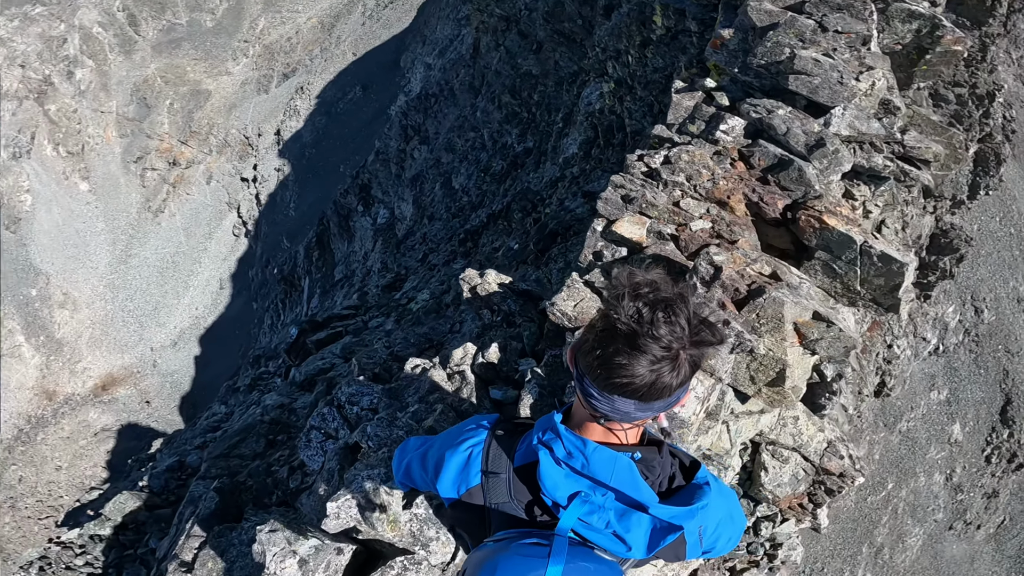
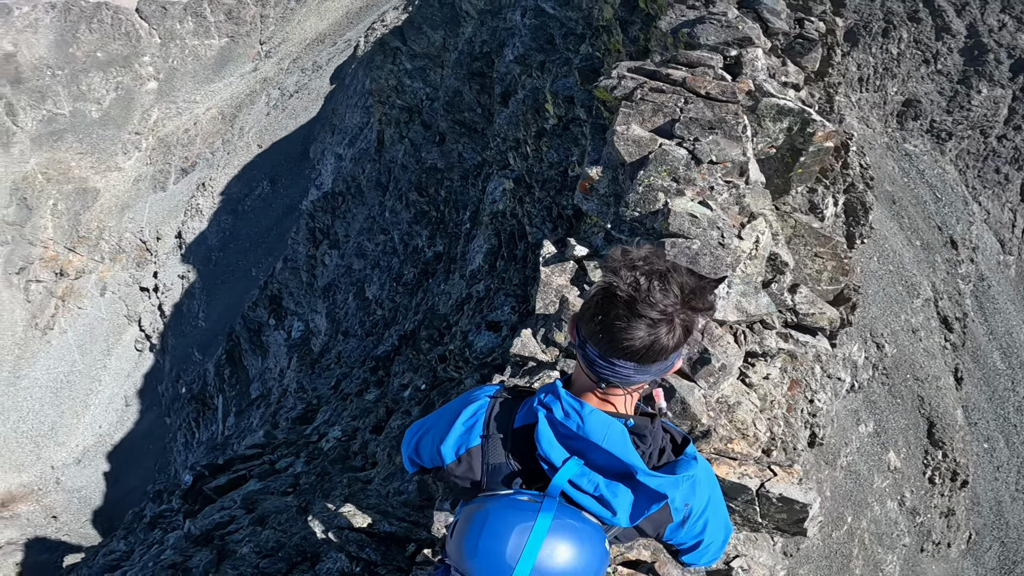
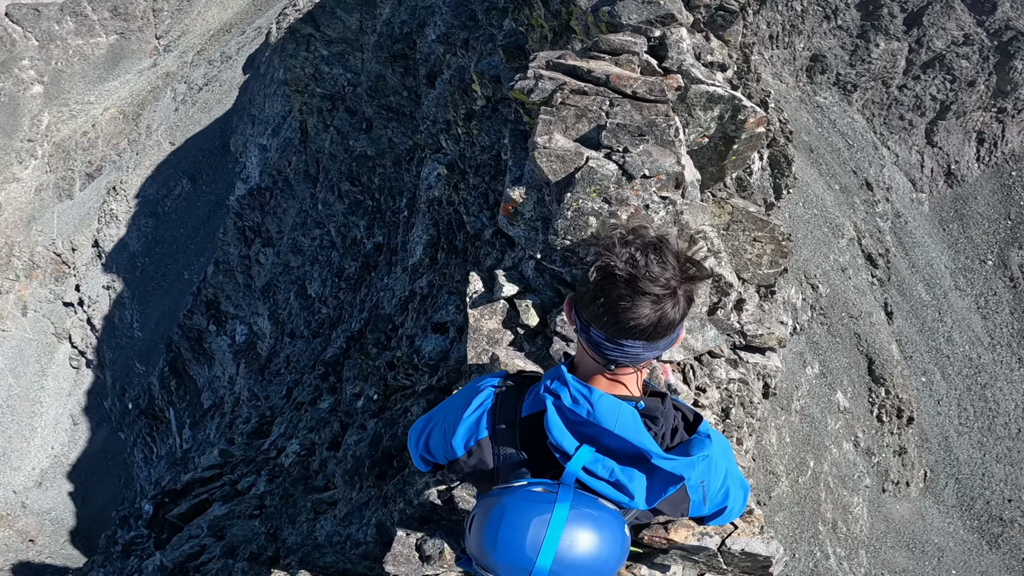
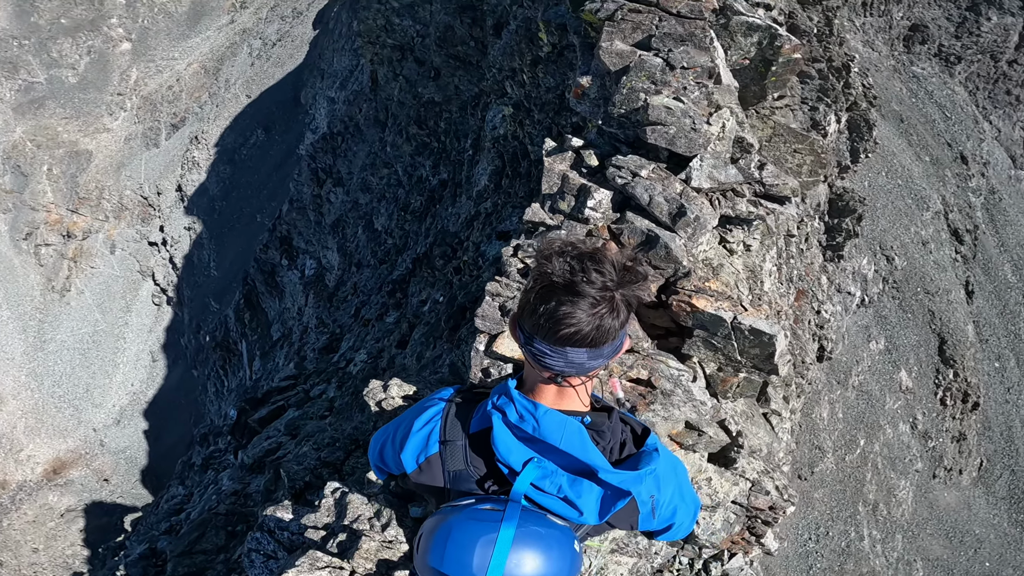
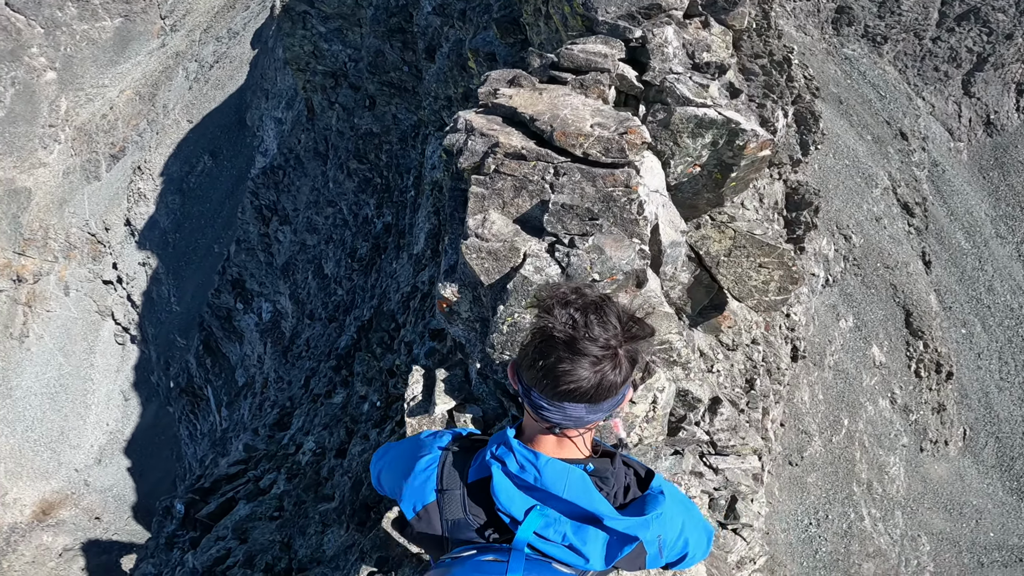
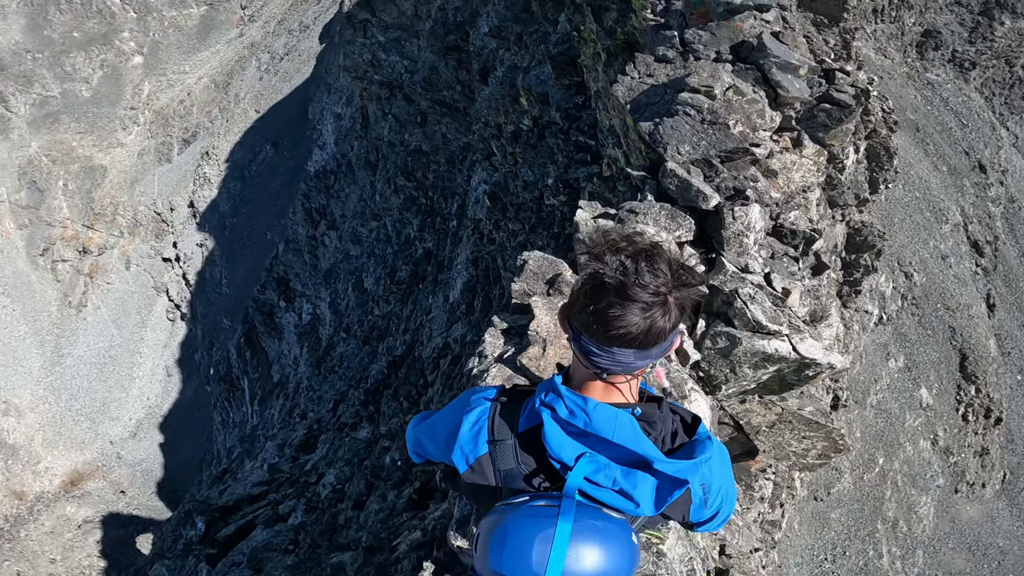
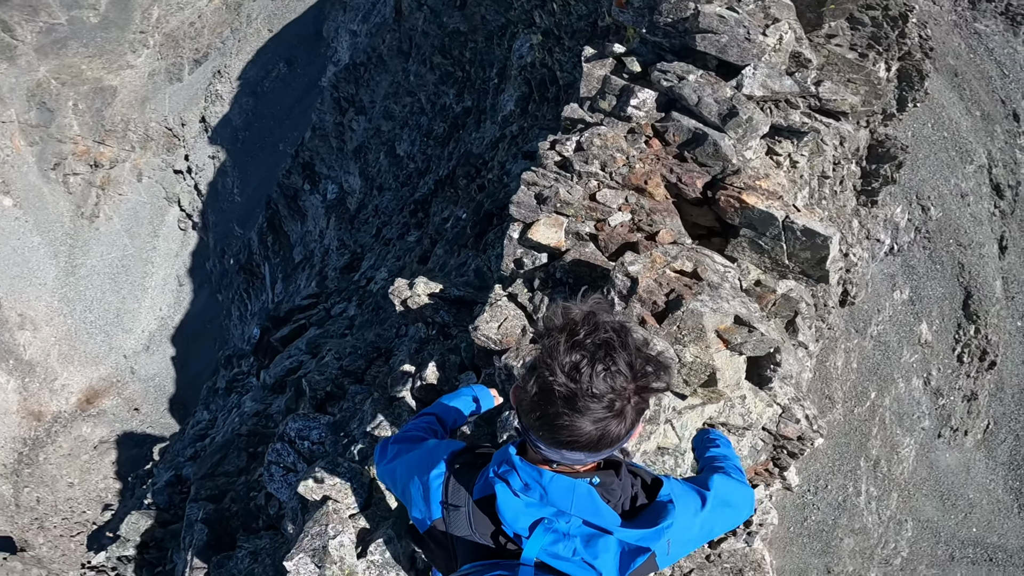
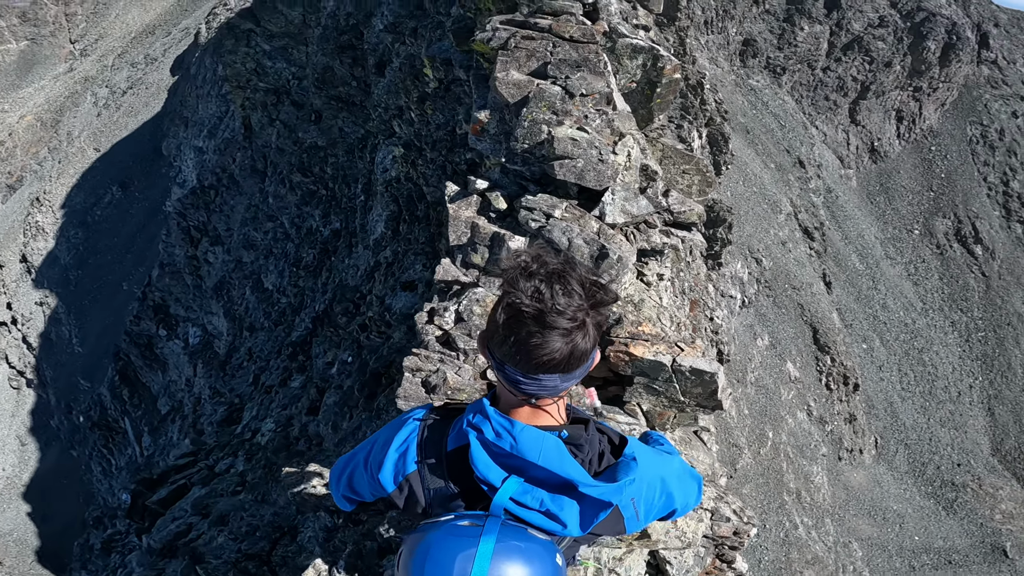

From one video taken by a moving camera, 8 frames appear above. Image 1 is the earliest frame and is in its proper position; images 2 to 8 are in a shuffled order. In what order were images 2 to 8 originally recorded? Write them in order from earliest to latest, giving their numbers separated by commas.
7, 4, 8, 2, 3, 5, 6
